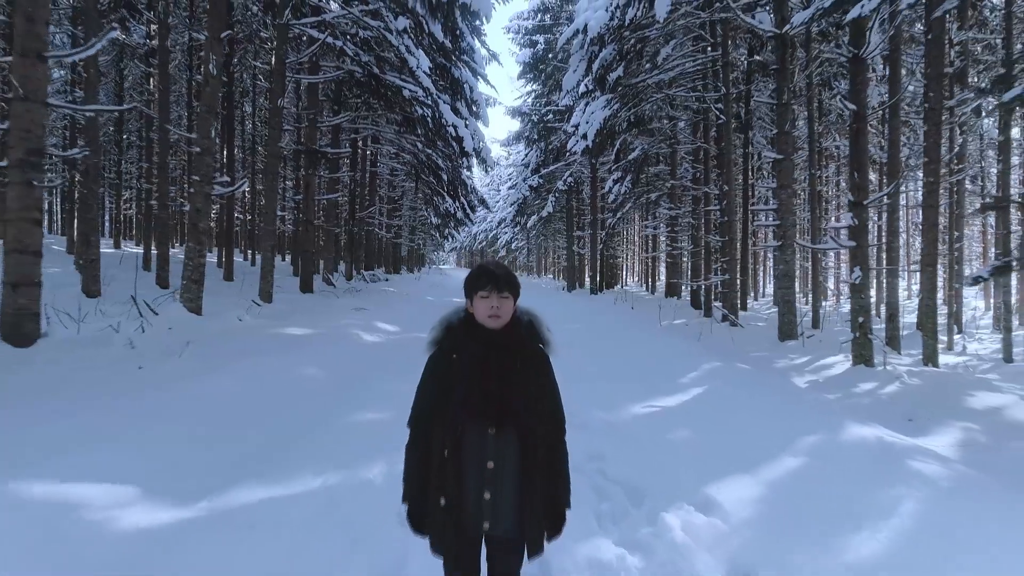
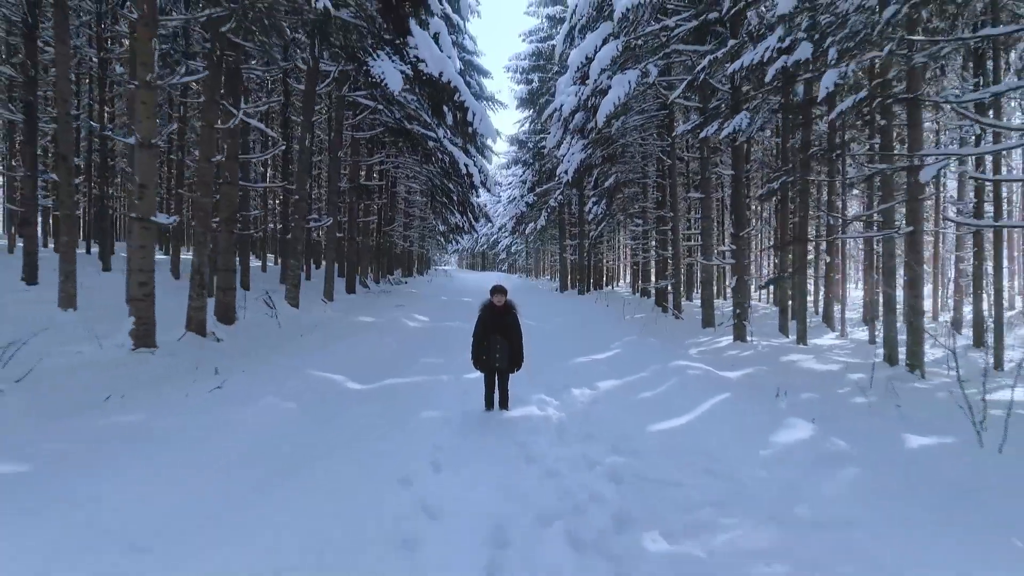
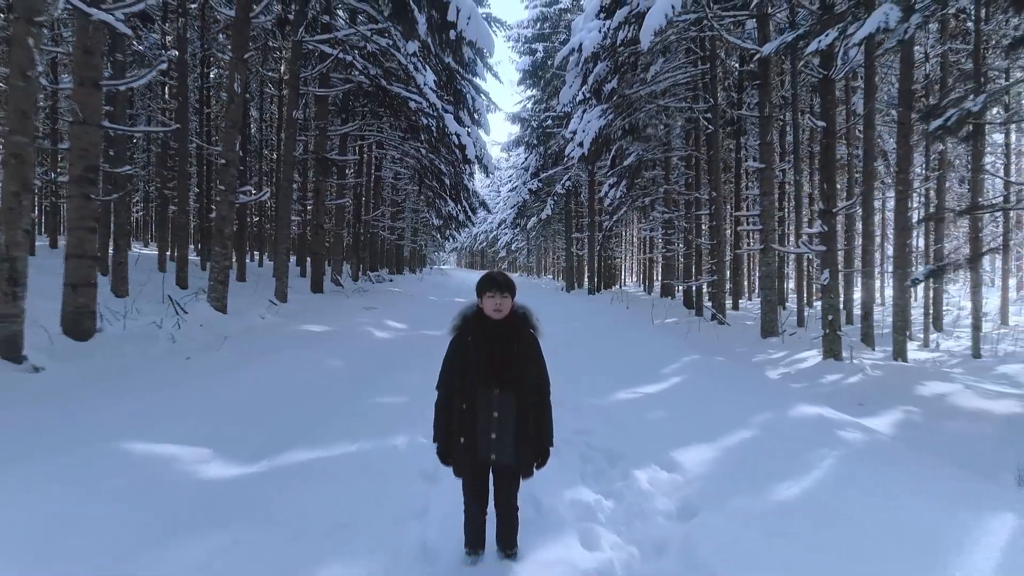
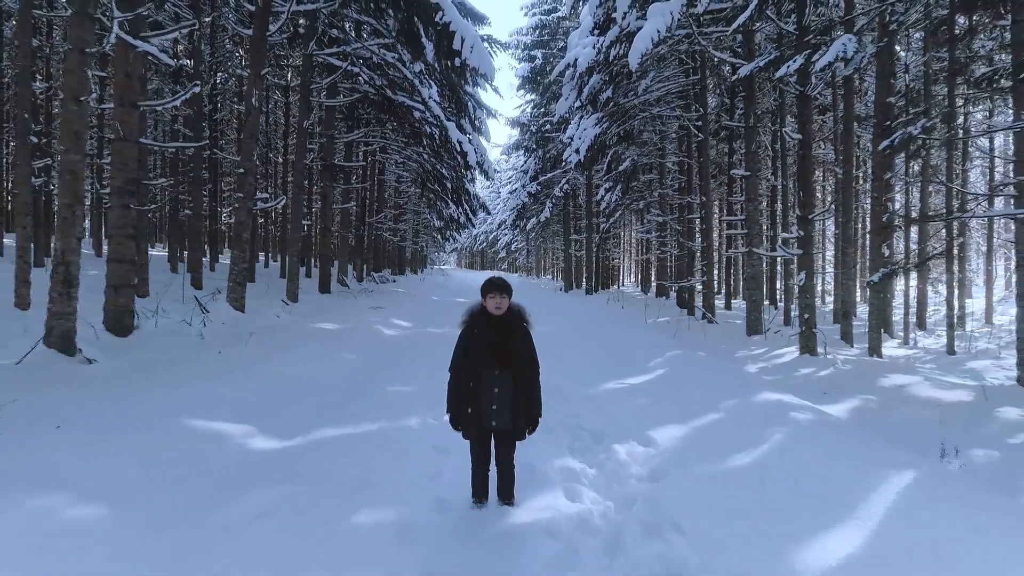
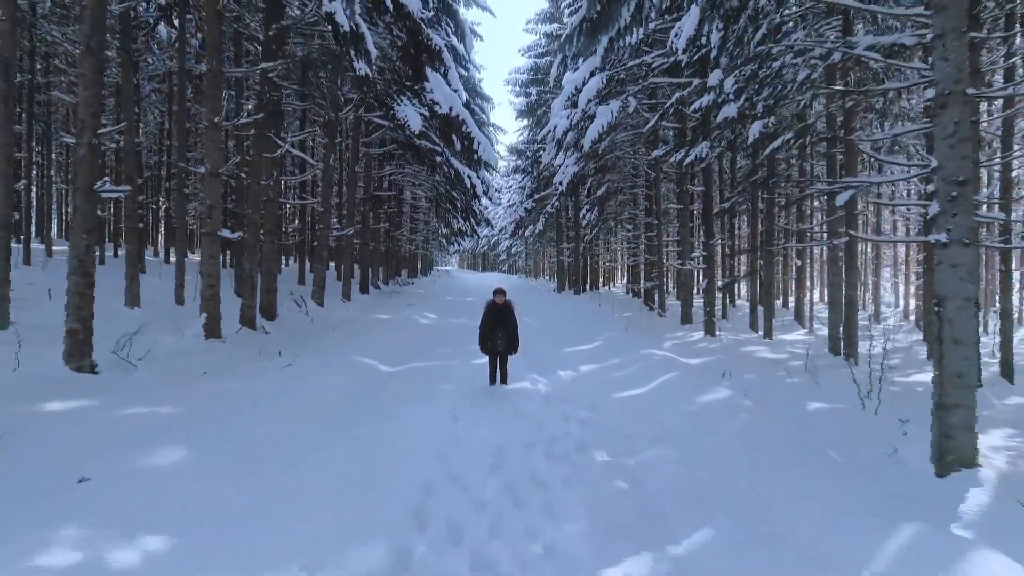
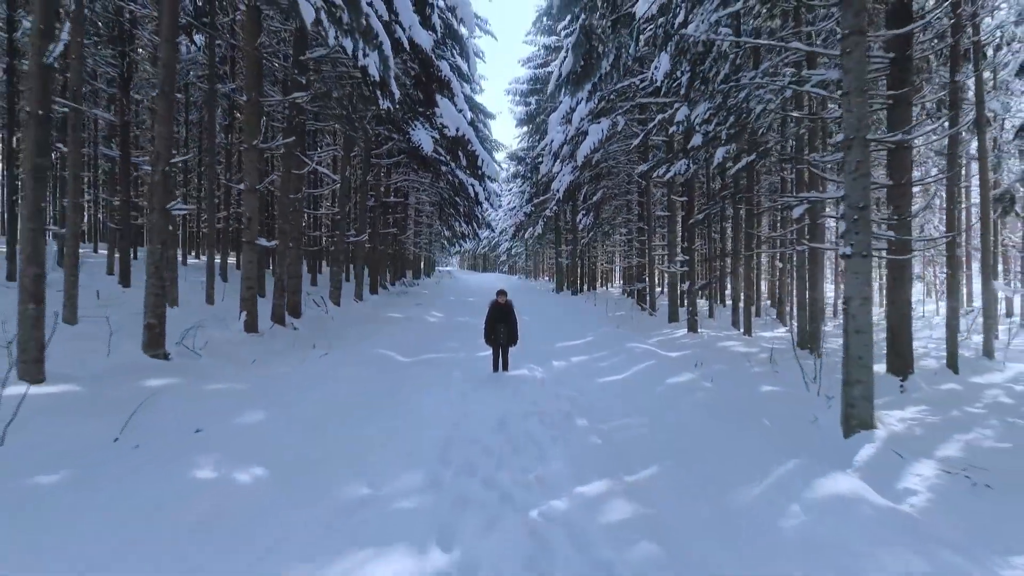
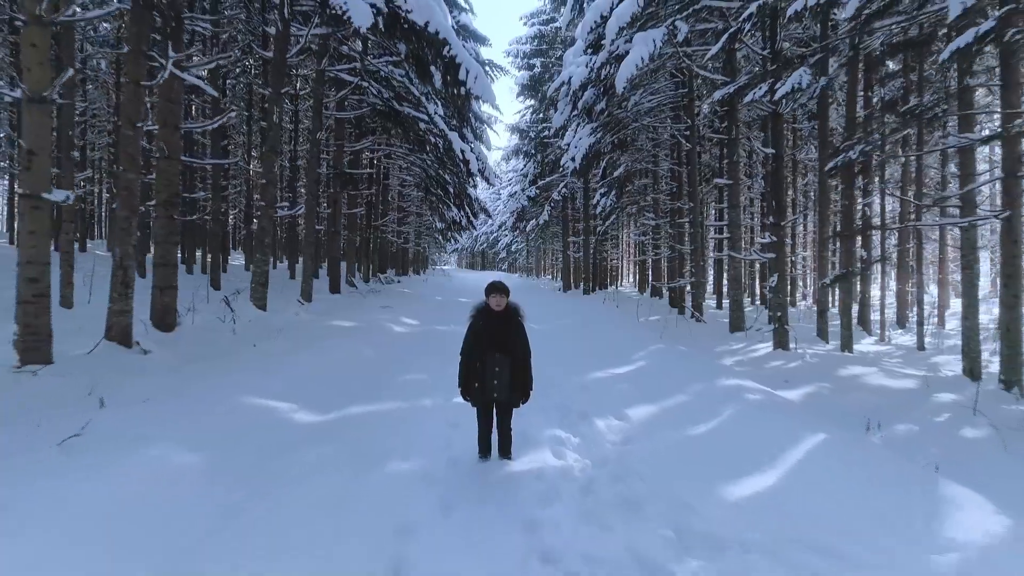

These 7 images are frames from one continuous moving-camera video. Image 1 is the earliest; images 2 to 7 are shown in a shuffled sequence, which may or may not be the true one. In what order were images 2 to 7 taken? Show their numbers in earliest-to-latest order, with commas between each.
3, 4, 7, 2, 5, 6
